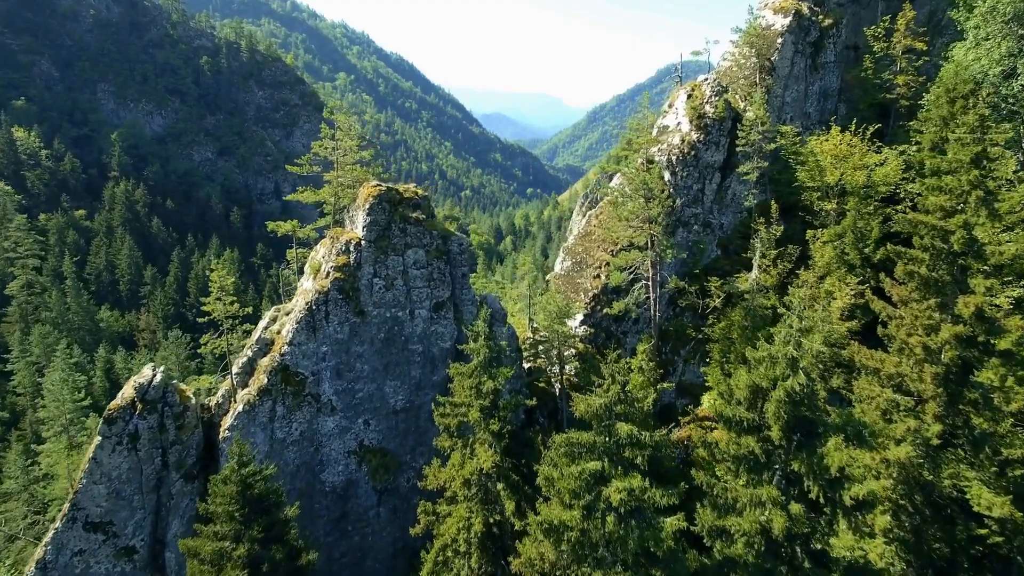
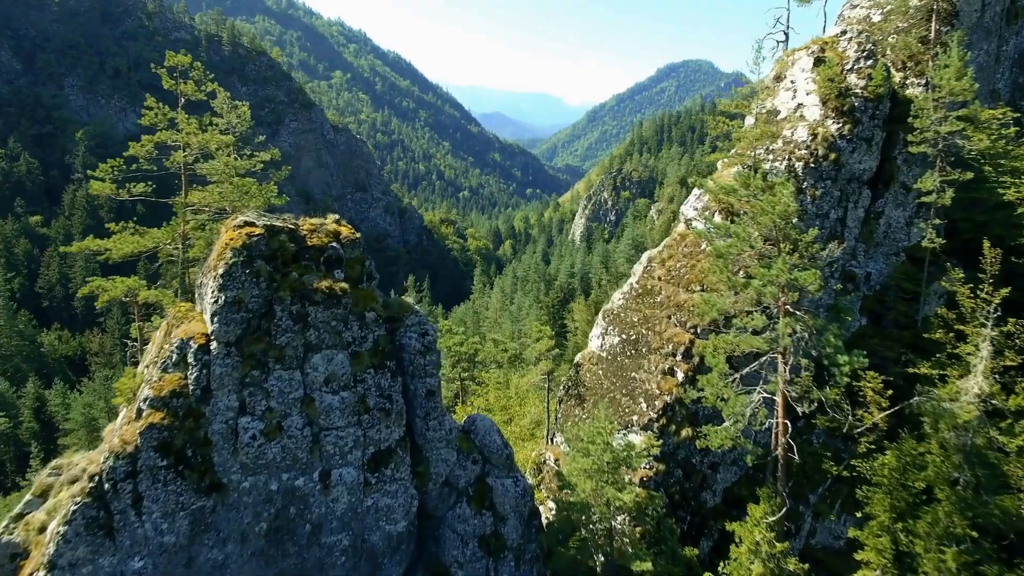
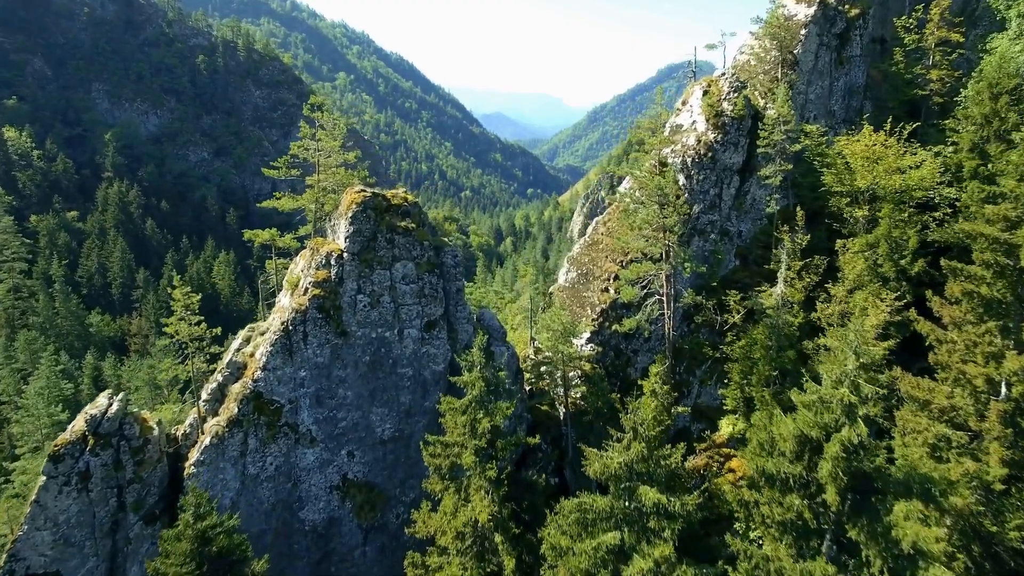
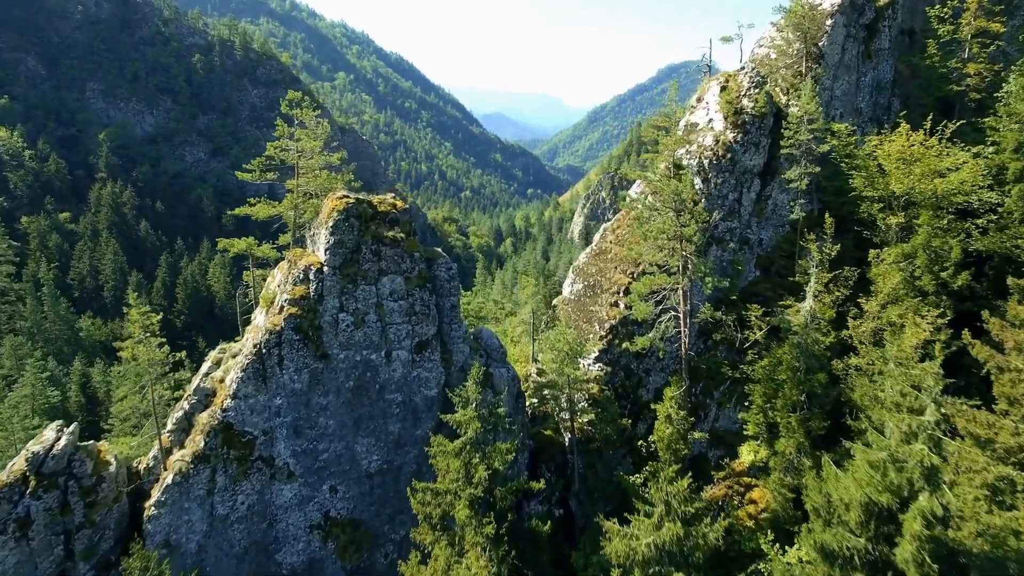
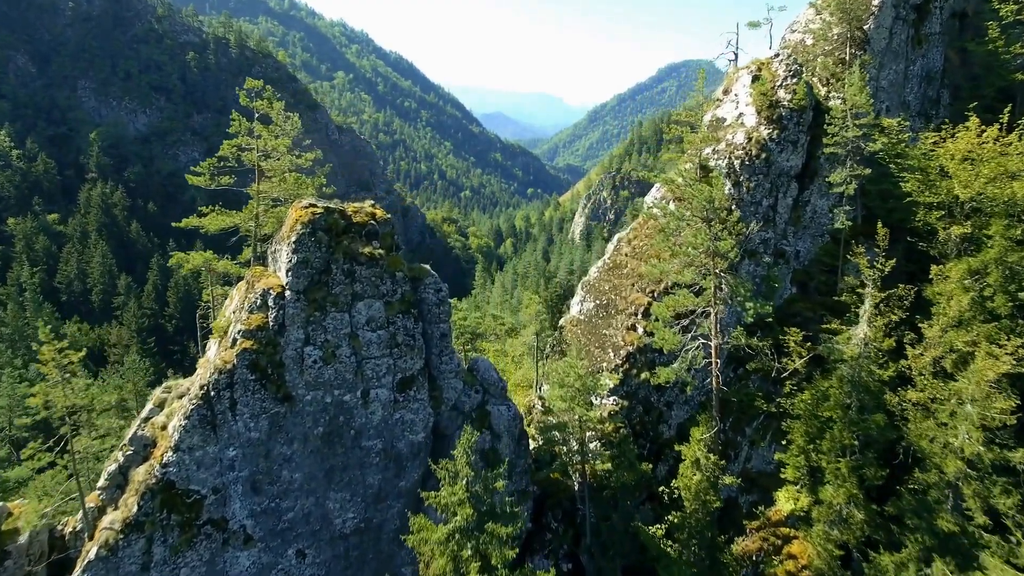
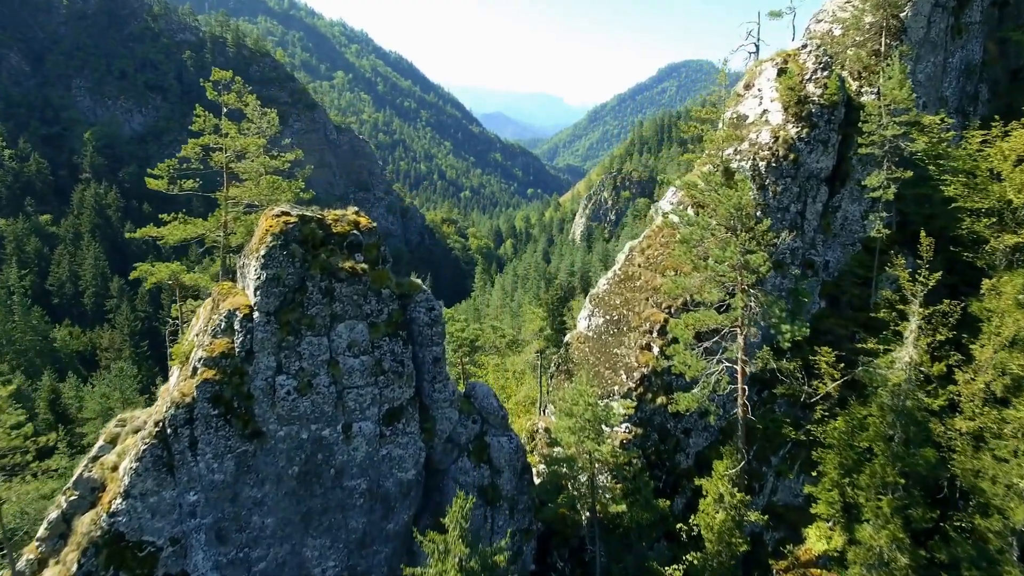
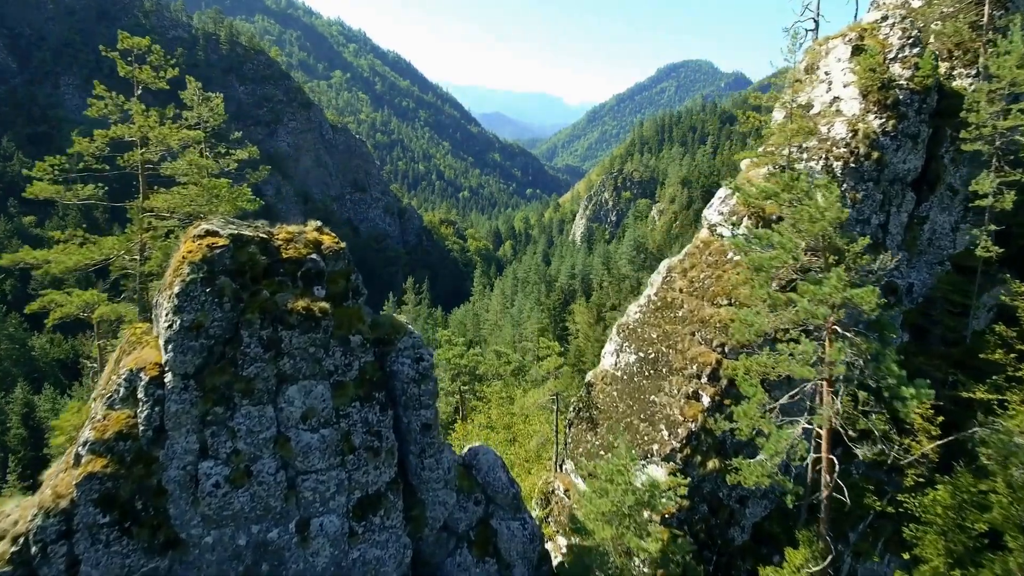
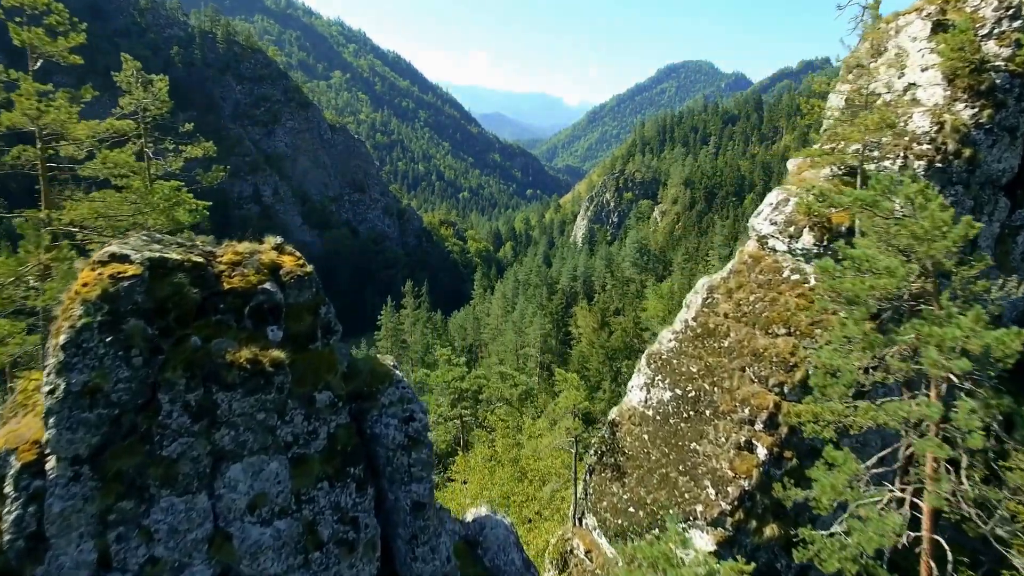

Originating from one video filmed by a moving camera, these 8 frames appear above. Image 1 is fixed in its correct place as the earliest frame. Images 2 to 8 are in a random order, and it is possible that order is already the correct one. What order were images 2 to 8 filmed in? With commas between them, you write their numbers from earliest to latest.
3, 4, 5, 6, 2, 7, 8
